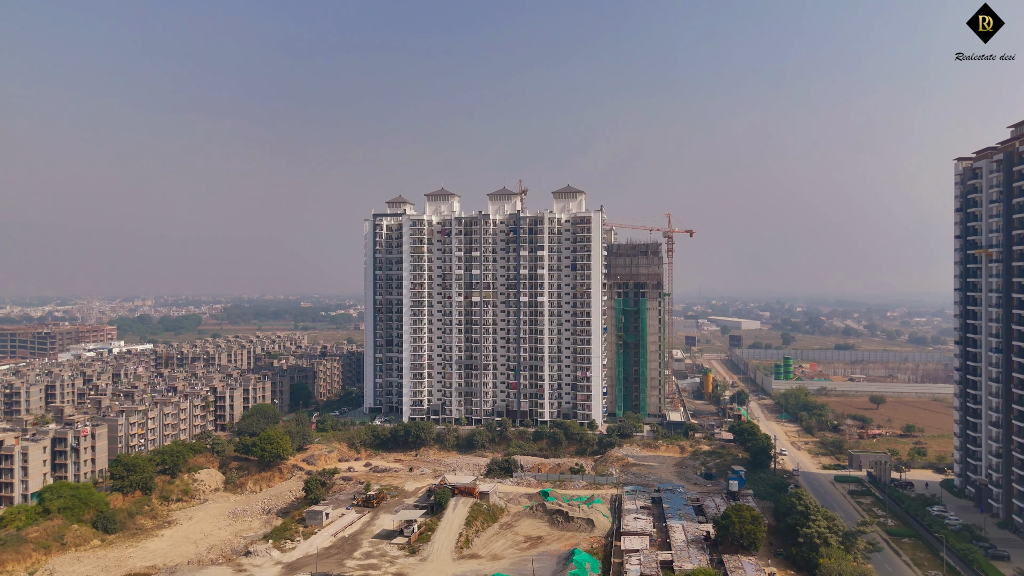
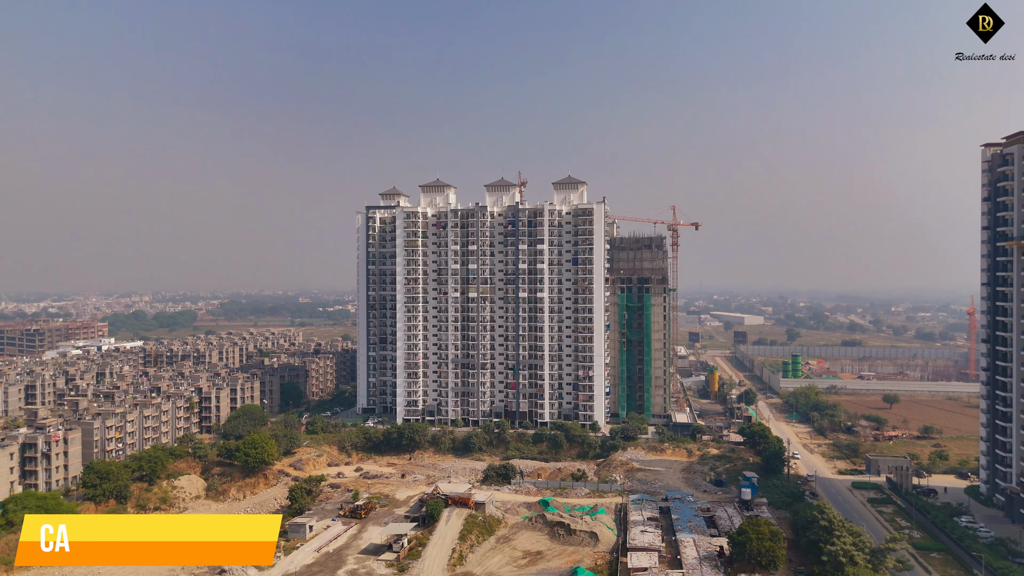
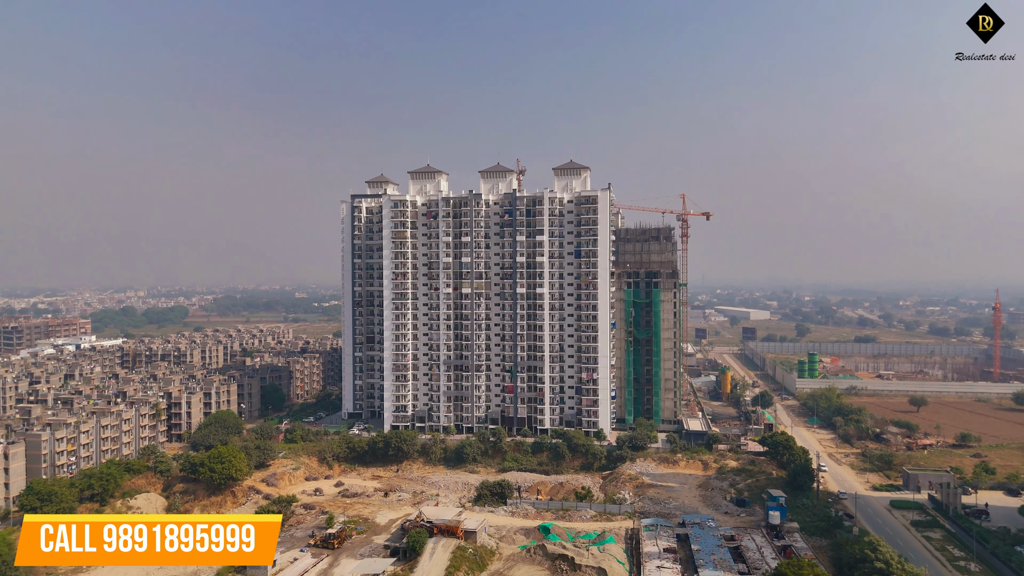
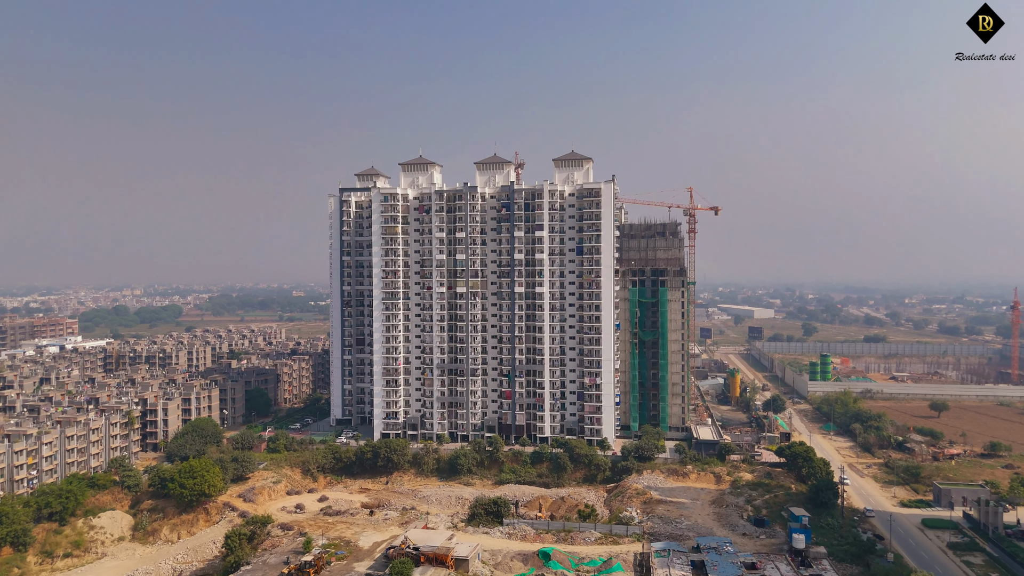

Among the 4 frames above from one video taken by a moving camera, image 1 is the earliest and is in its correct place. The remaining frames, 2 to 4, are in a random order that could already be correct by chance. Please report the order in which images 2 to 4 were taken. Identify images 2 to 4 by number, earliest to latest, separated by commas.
2, 3, 4
